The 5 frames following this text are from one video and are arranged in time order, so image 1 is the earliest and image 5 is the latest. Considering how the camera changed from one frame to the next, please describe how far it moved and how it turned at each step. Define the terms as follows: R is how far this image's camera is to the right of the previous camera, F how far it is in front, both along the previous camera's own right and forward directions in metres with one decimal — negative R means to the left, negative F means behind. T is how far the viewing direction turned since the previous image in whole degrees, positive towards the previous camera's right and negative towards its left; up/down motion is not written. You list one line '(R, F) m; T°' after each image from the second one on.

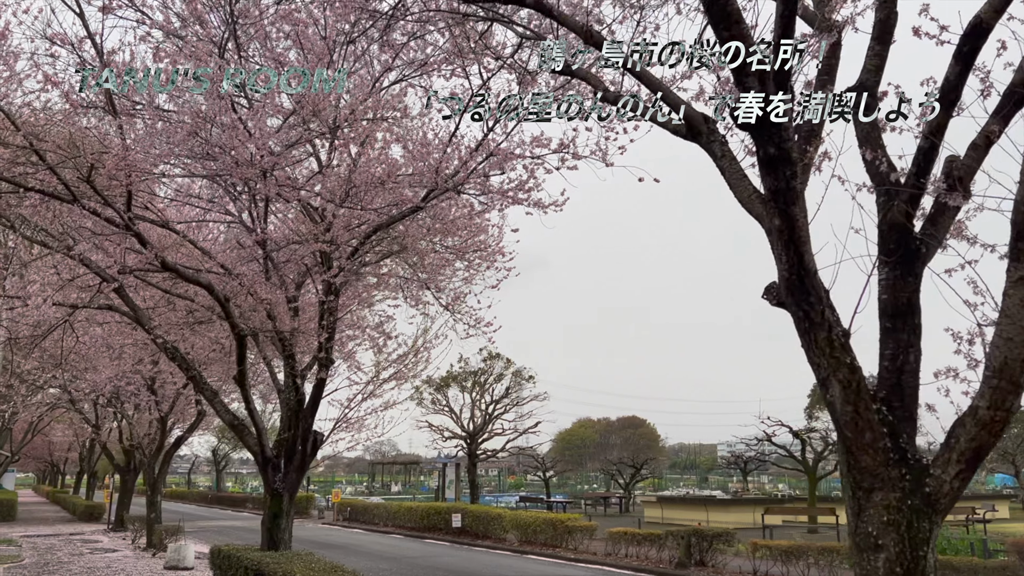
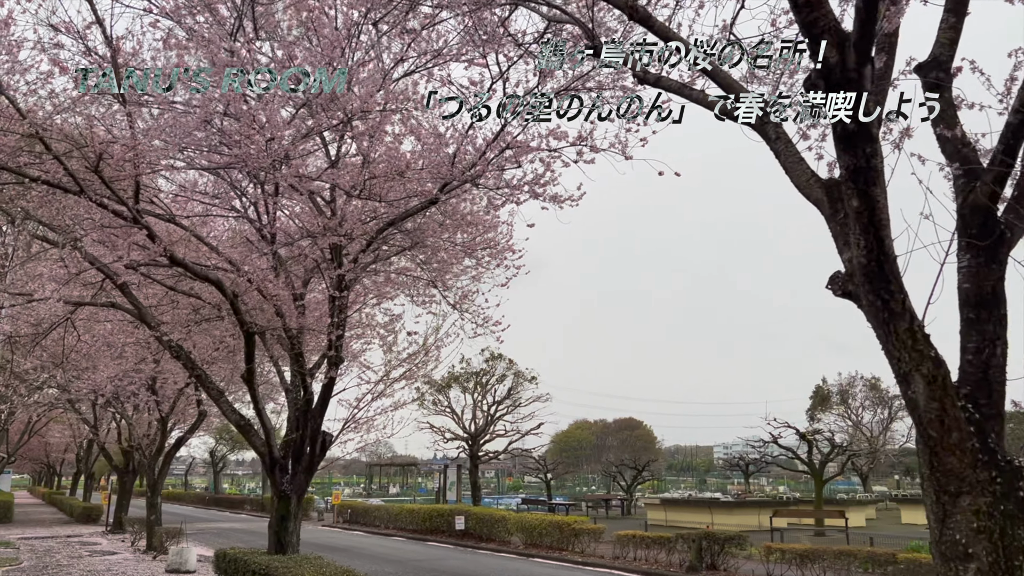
(-0.2, +0.2) m; 0°
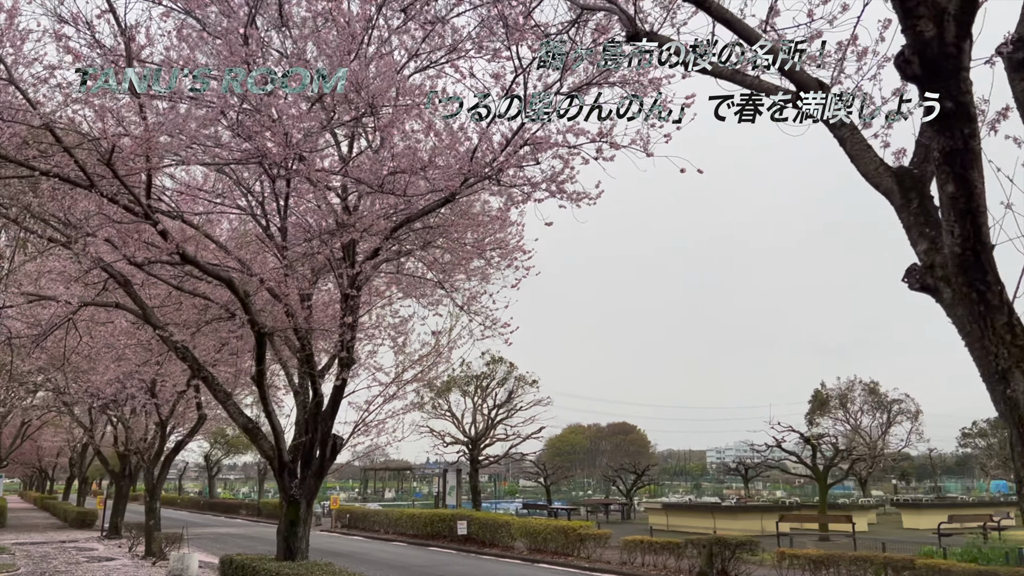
(-0.2, +0.2) m; 0°
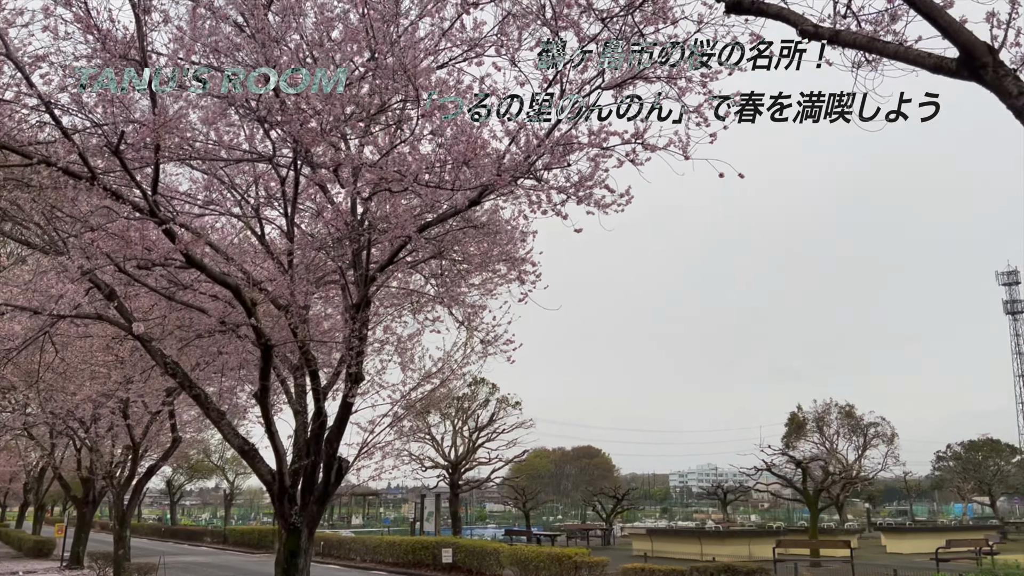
(-0.5, +0.5) m; +2°
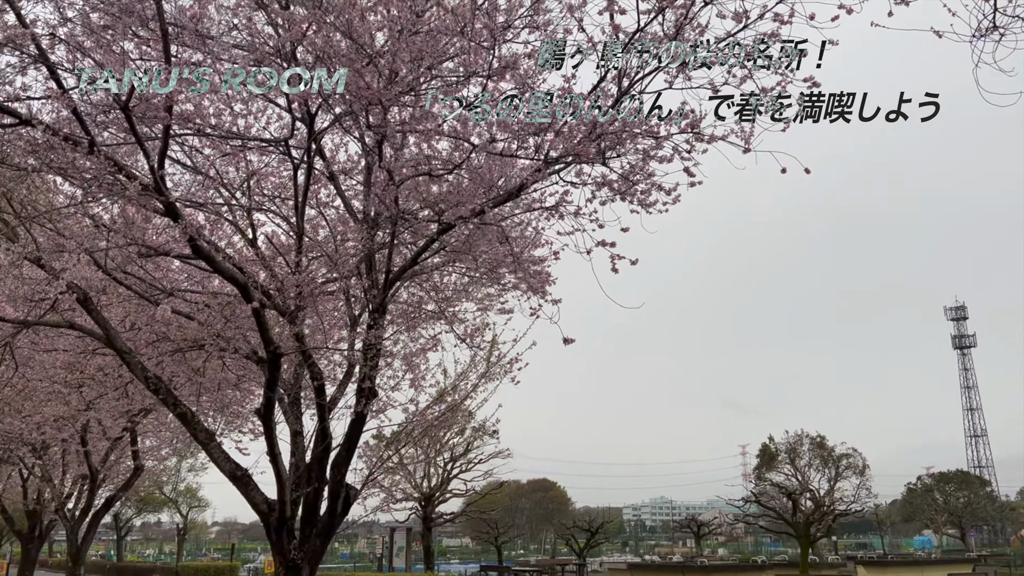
(-0.6, +0.7) m; +3°
